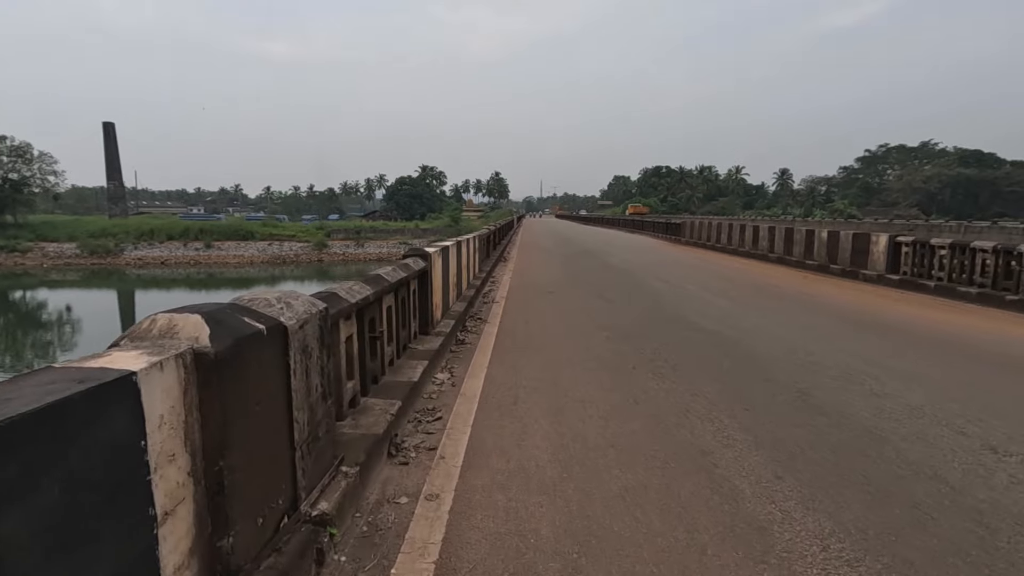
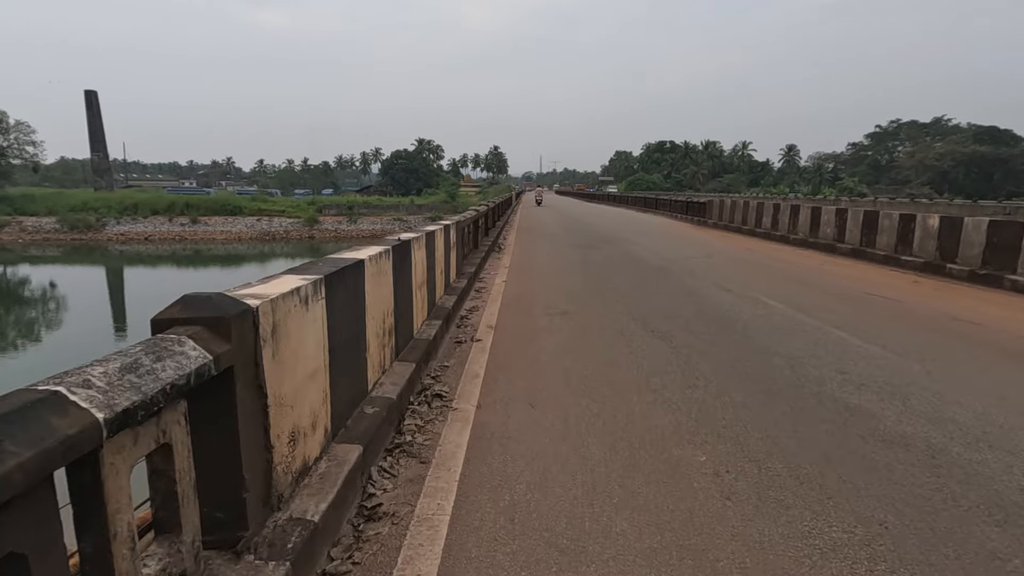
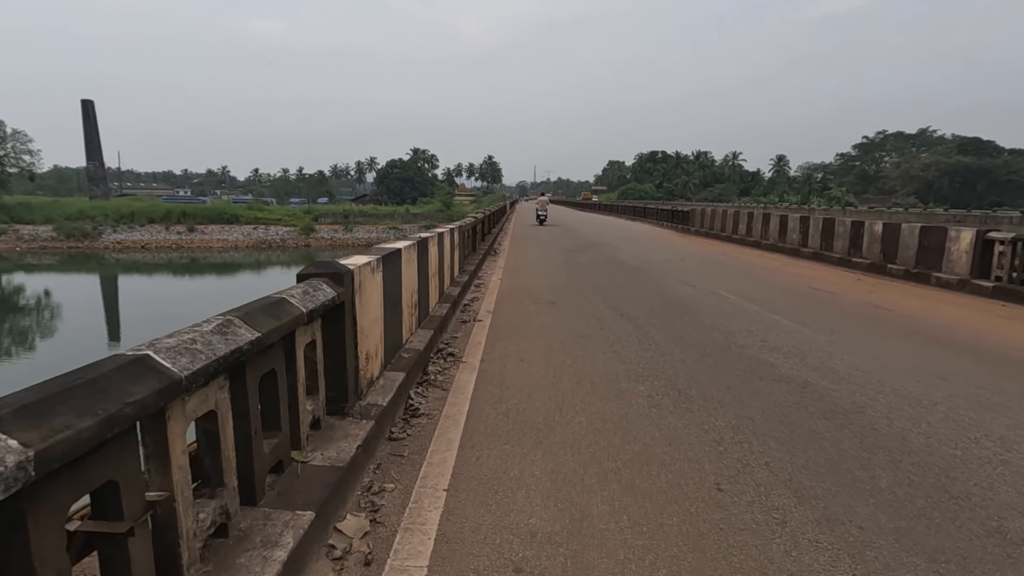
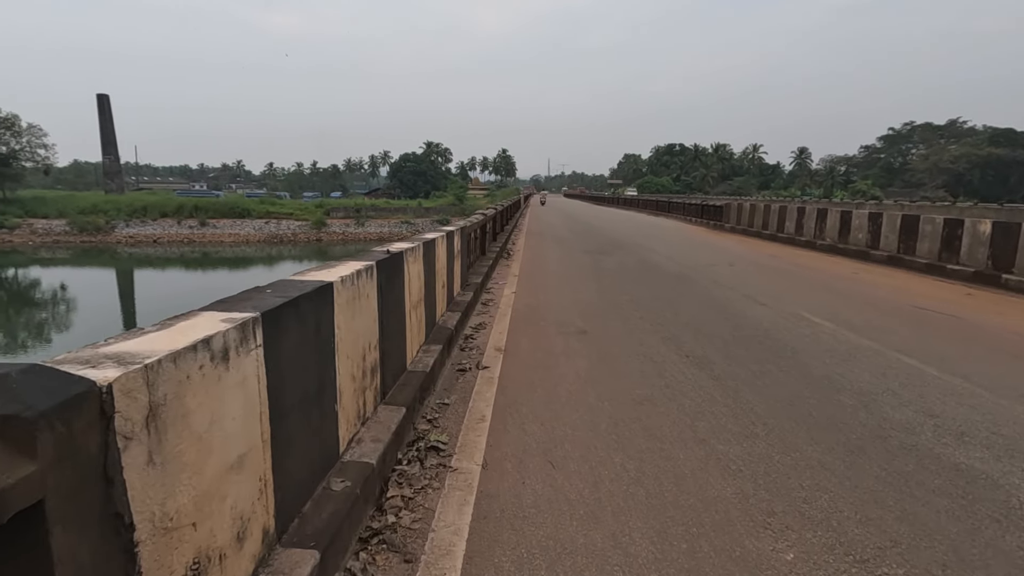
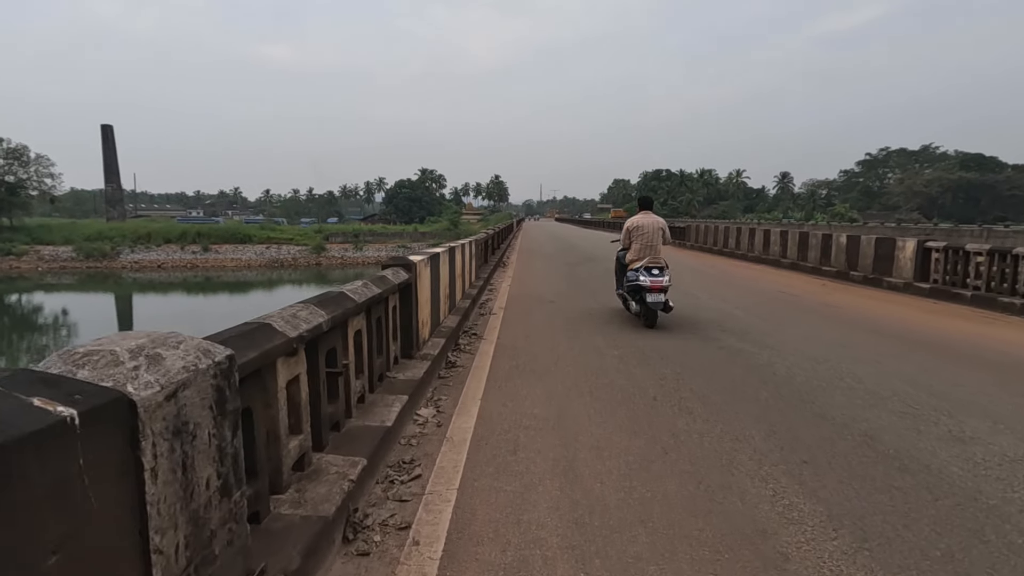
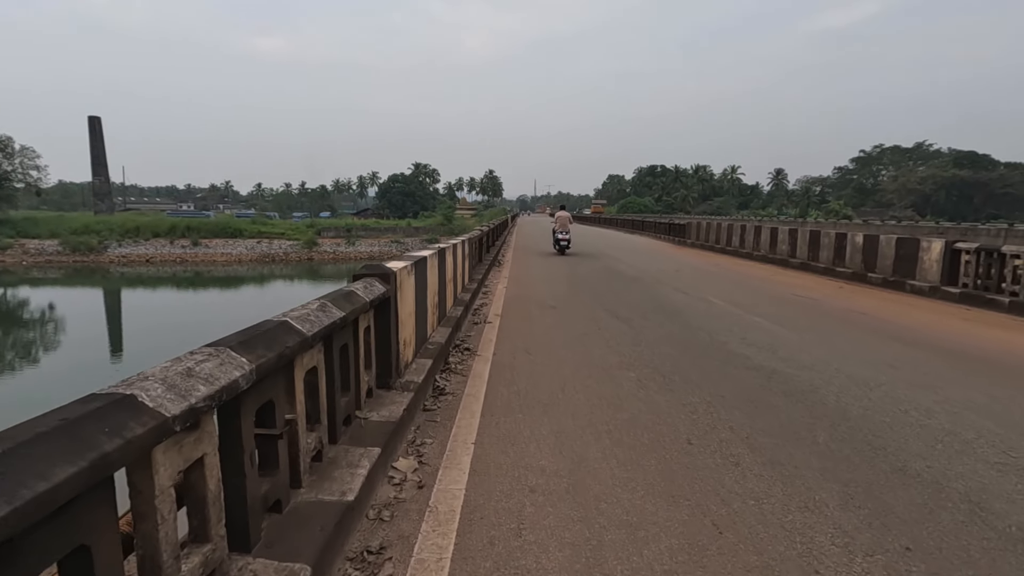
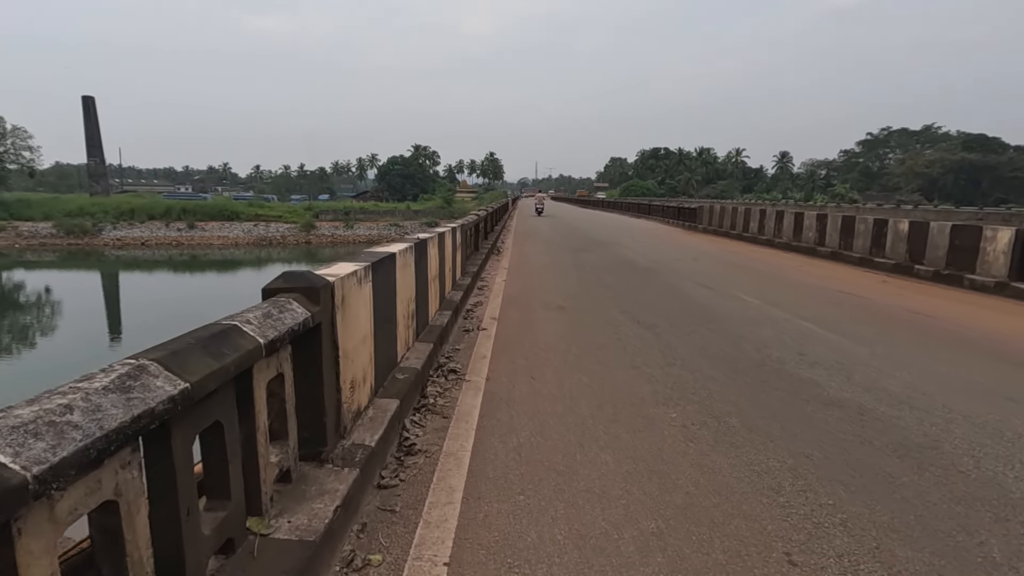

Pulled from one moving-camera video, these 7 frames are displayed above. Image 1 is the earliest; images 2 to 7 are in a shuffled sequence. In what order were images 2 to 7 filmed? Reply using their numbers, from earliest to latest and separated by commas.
5, 6, 3, 7, 2, 4
